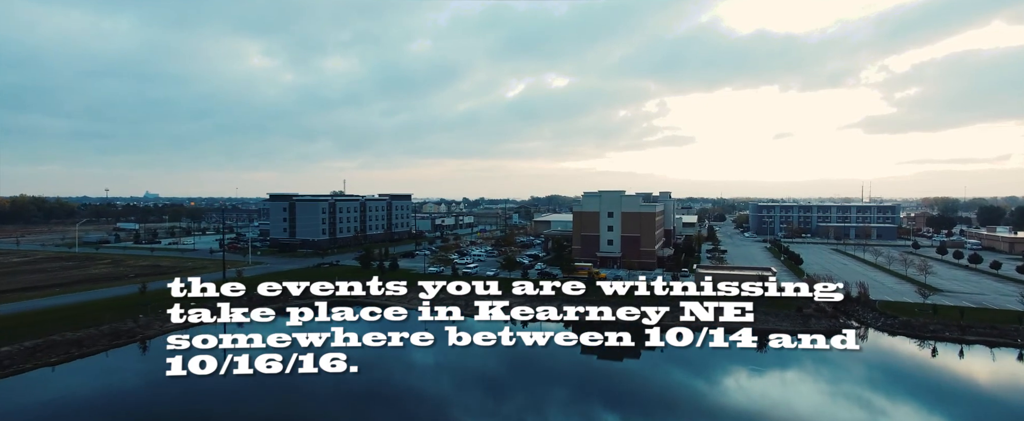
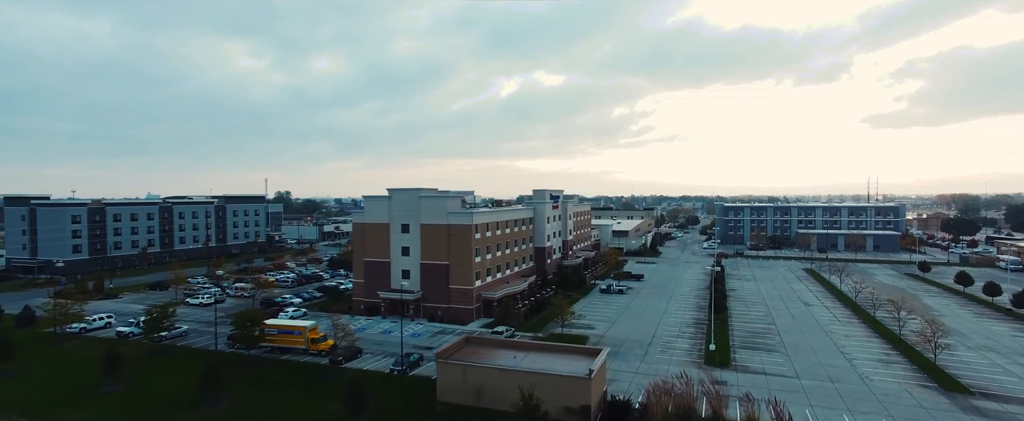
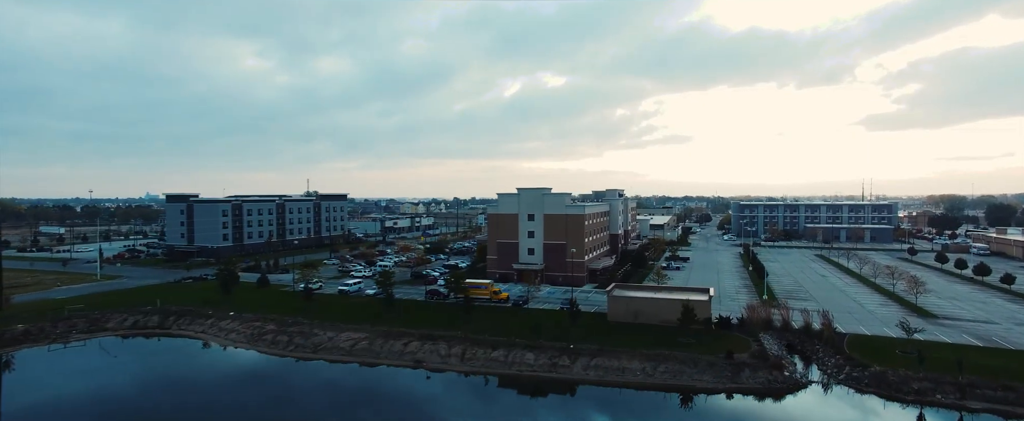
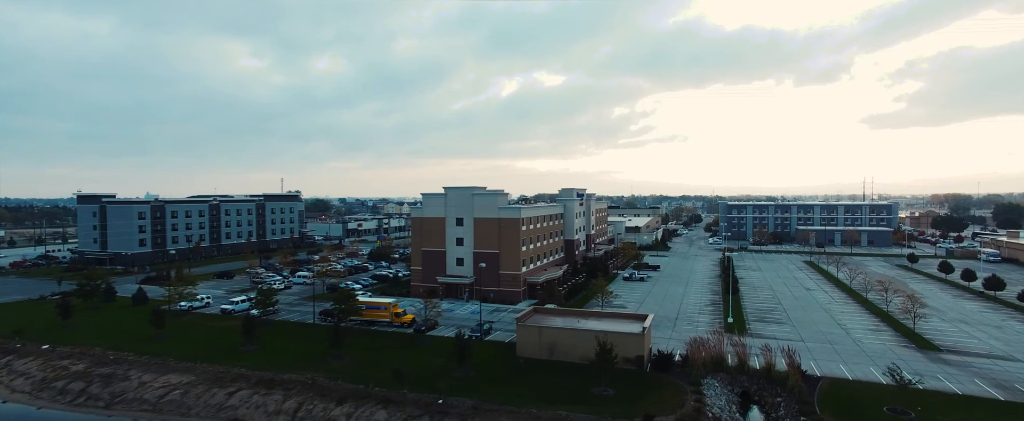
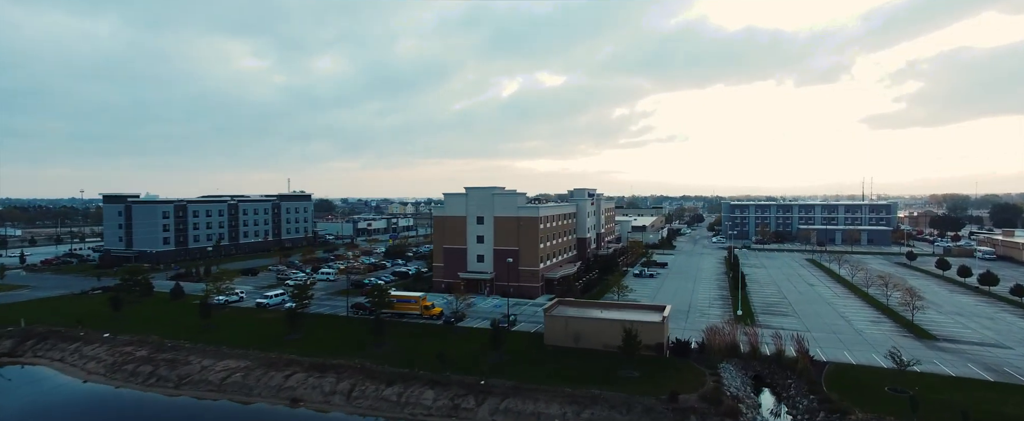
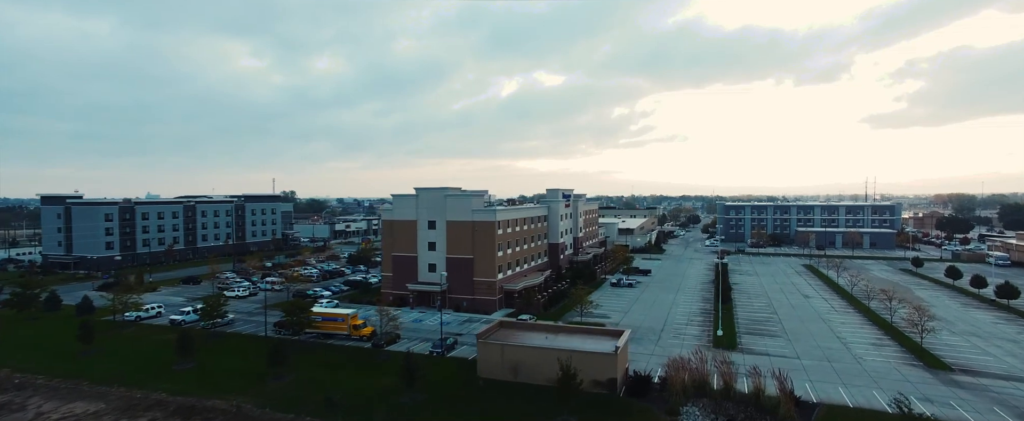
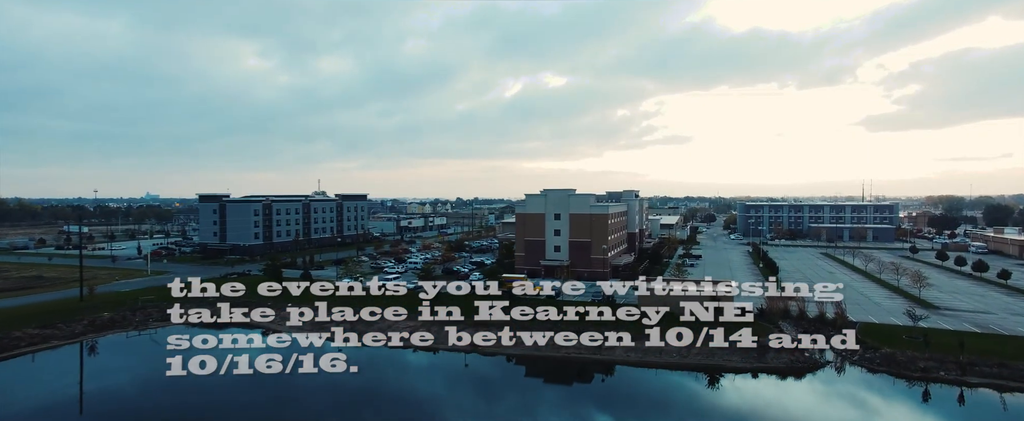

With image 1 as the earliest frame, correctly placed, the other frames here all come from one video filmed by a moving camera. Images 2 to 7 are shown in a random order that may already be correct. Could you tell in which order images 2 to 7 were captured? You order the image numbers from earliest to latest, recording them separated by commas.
7, 3, 5, 4, 6, 2
